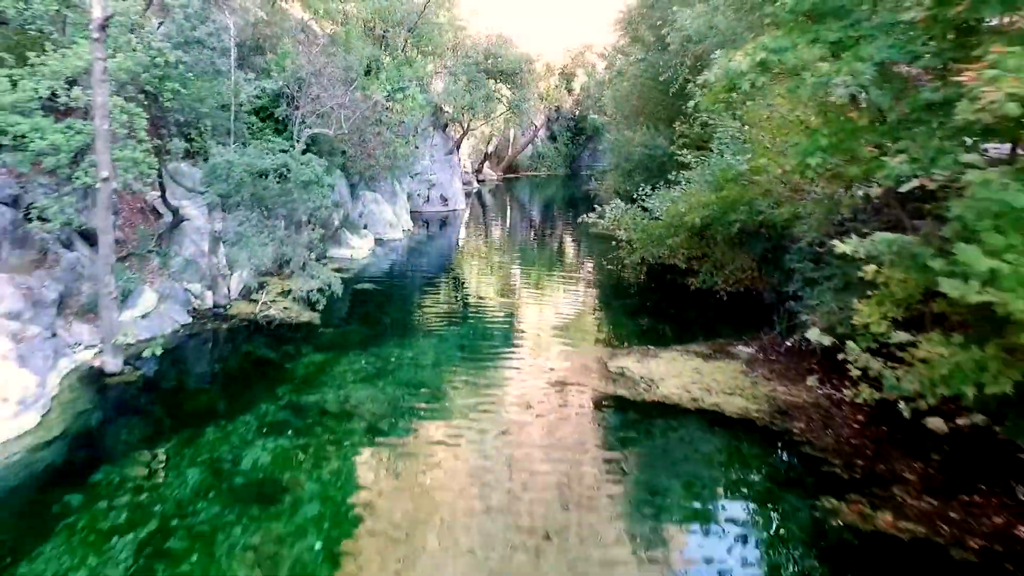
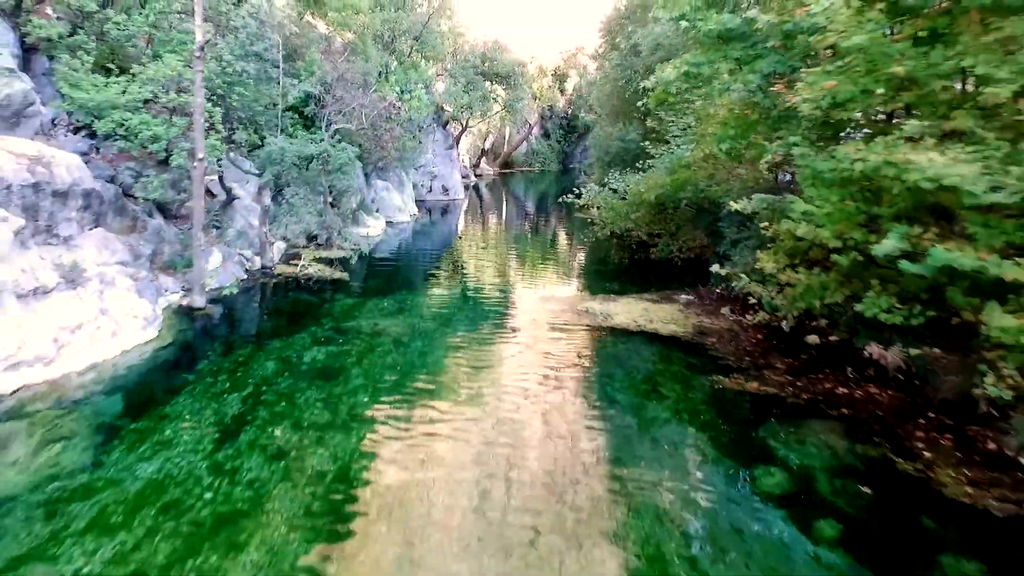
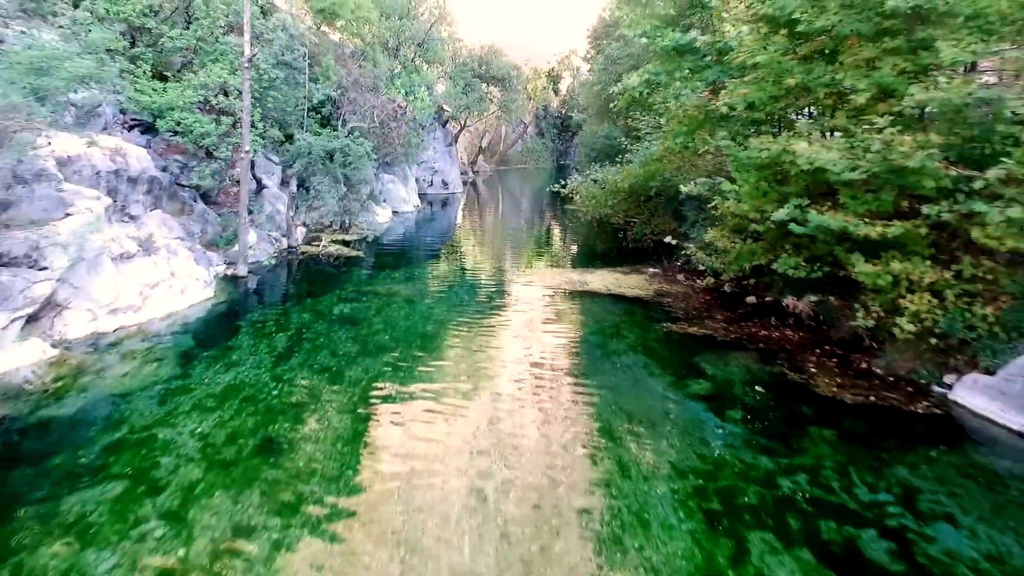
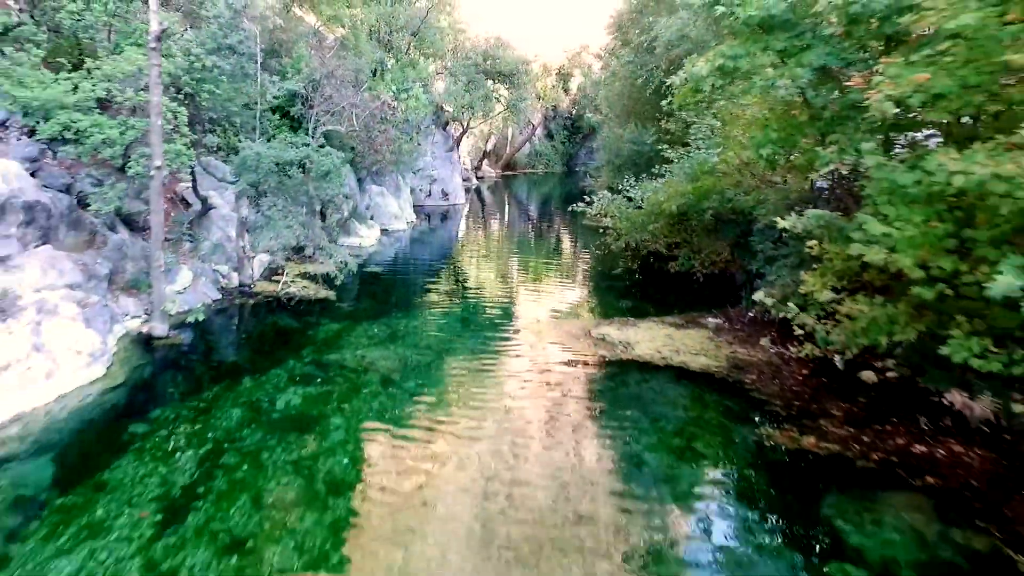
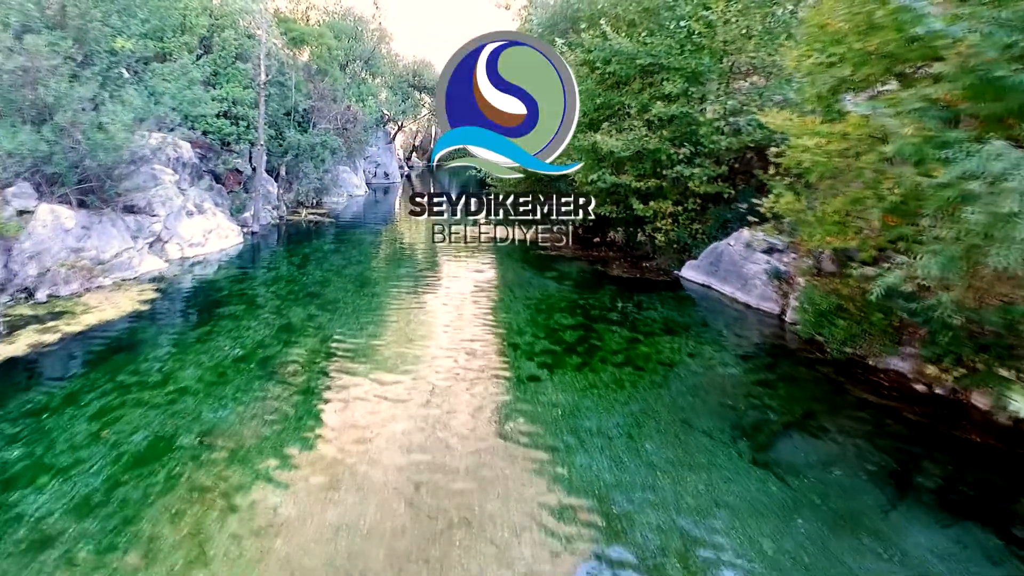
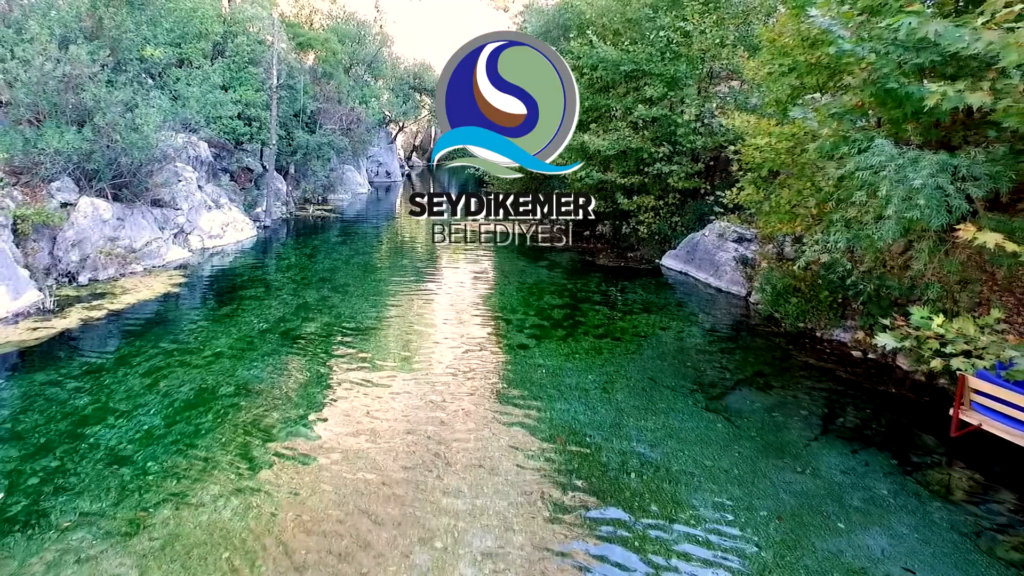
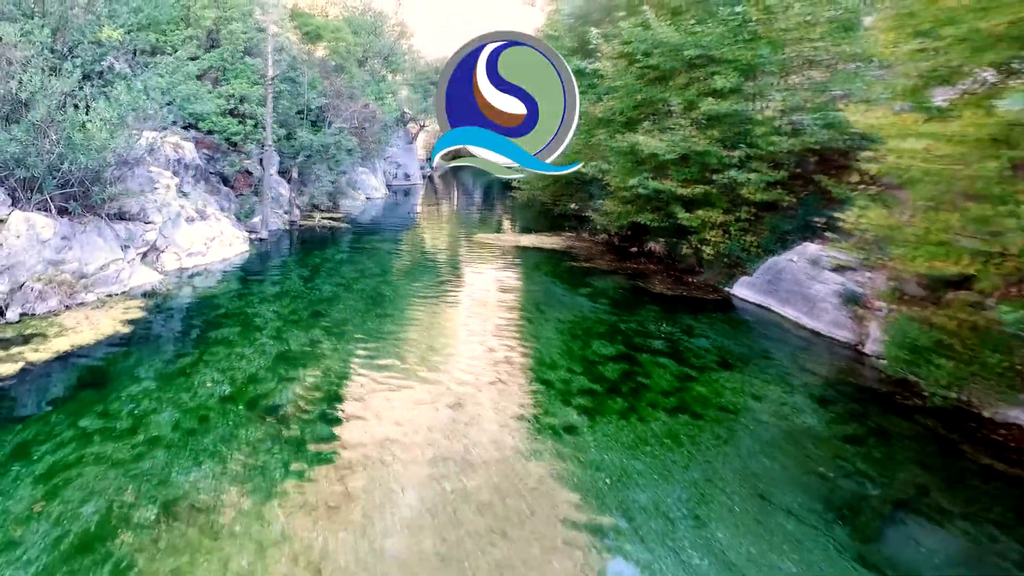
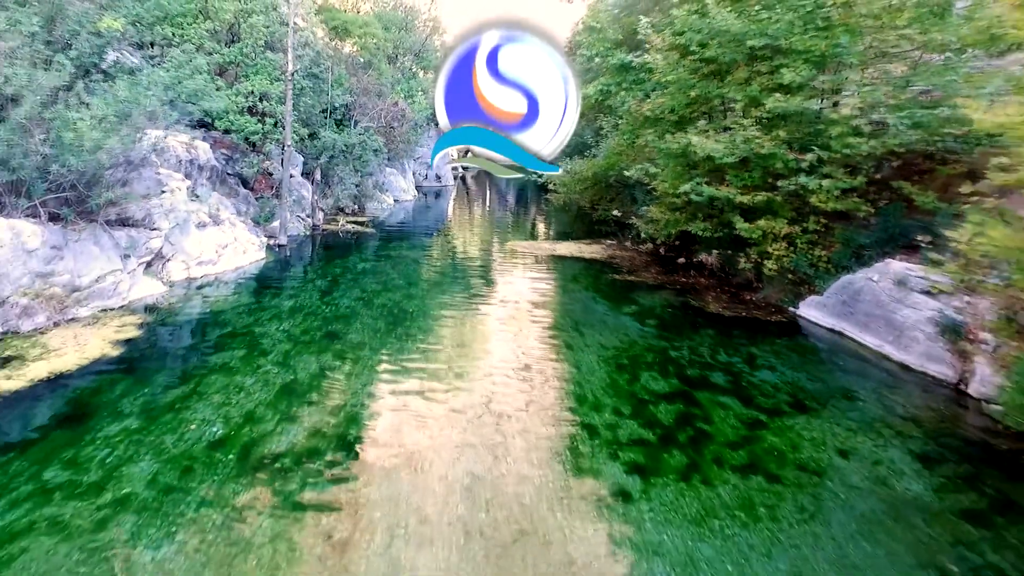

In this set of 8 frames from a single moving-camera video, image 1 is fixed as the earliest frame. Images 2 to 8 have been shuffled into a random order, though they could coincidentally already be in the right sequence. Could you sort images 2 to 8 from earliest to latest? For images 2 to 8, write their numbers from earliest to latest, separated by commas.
4, 2, 3, 8, 7, 5, 6
